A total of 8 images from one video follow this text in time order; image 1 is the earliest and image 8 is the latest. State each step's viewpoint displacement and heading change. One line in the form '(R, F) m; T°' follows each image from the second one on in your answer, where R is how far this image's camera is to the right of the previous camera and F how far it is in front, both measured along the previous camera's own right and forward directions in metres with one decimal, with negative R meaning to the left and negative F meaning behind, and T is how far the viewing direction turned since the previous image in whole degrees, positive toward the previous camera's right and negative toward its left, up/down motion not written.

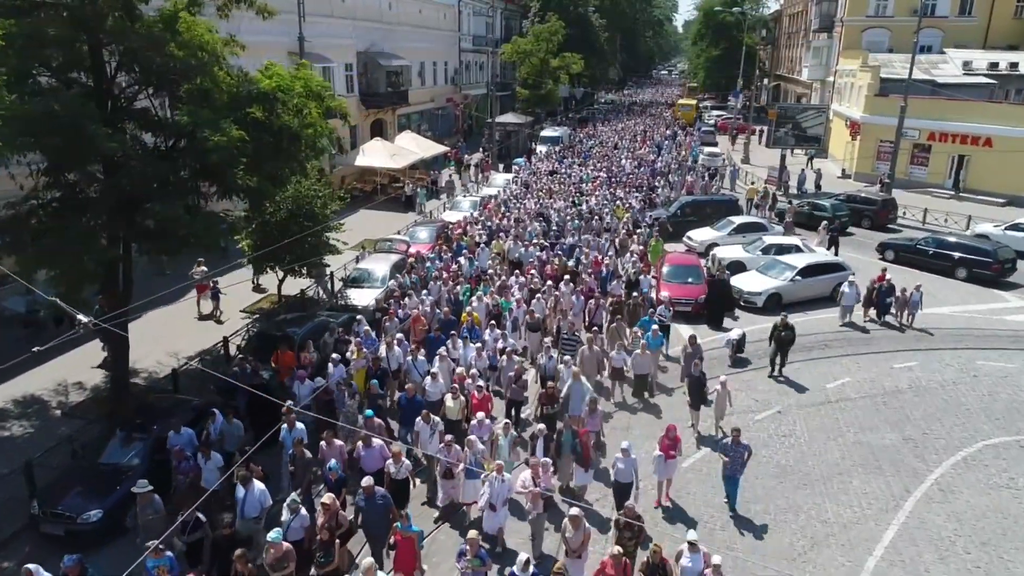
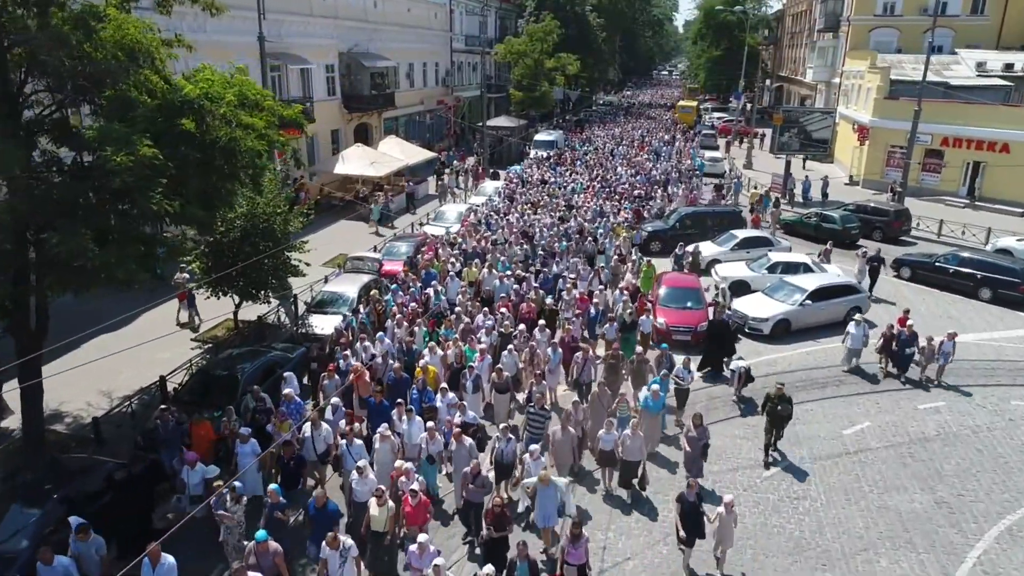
(+0.5, +1.8) m; 0°
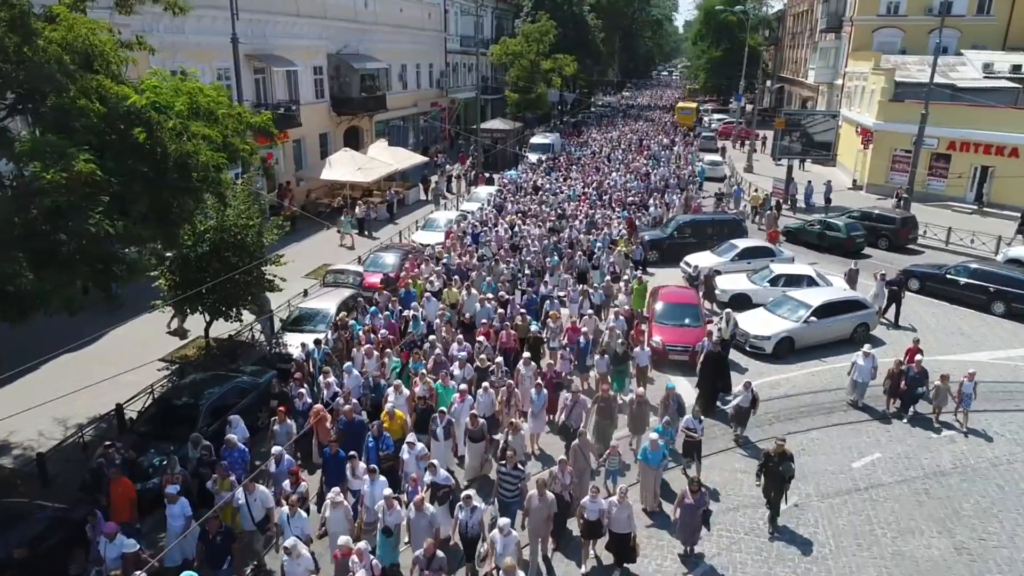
(+0.3, +1.0) m; 0°
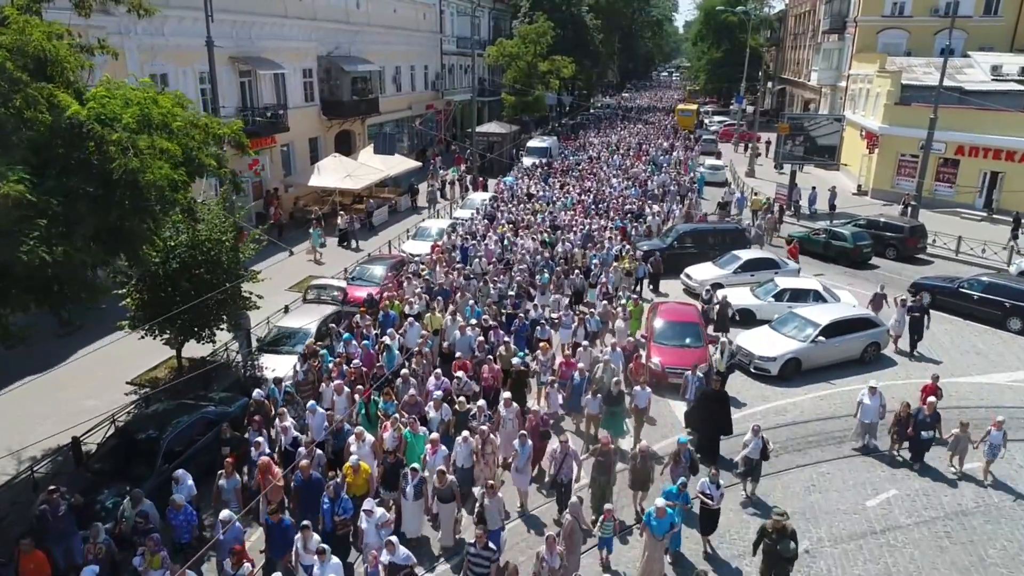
(+0.2, +0.9) m; 0°
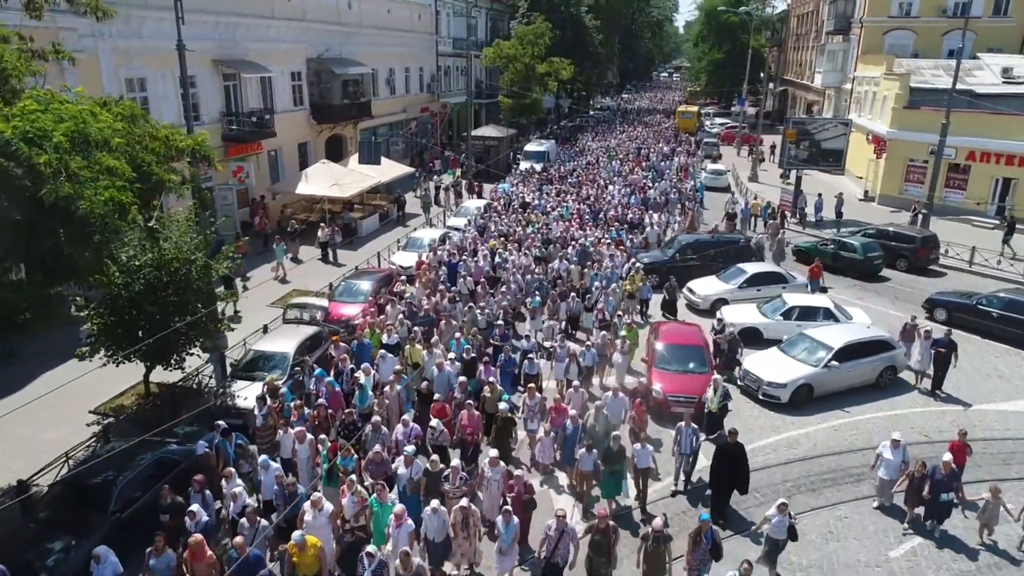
(+0.2, +1.0) m; 0°
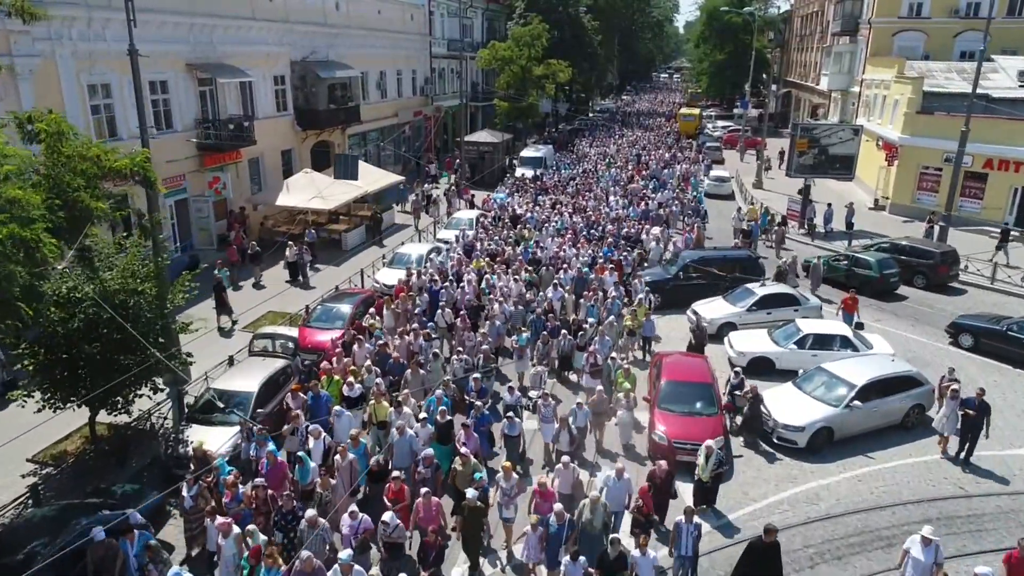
(+0.2, +1.4) m; 0°
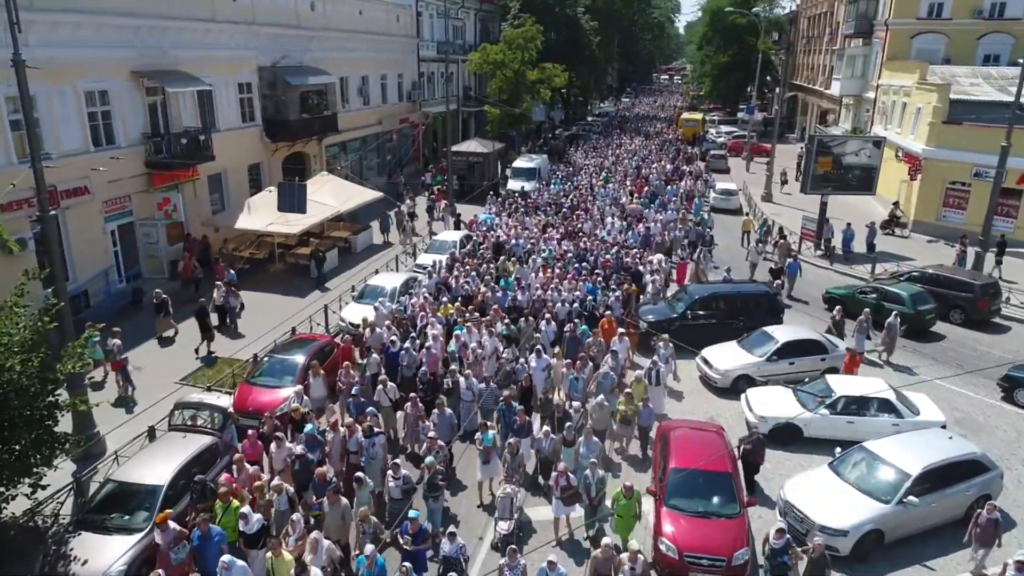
(+0.4, +2.6) m; 0°
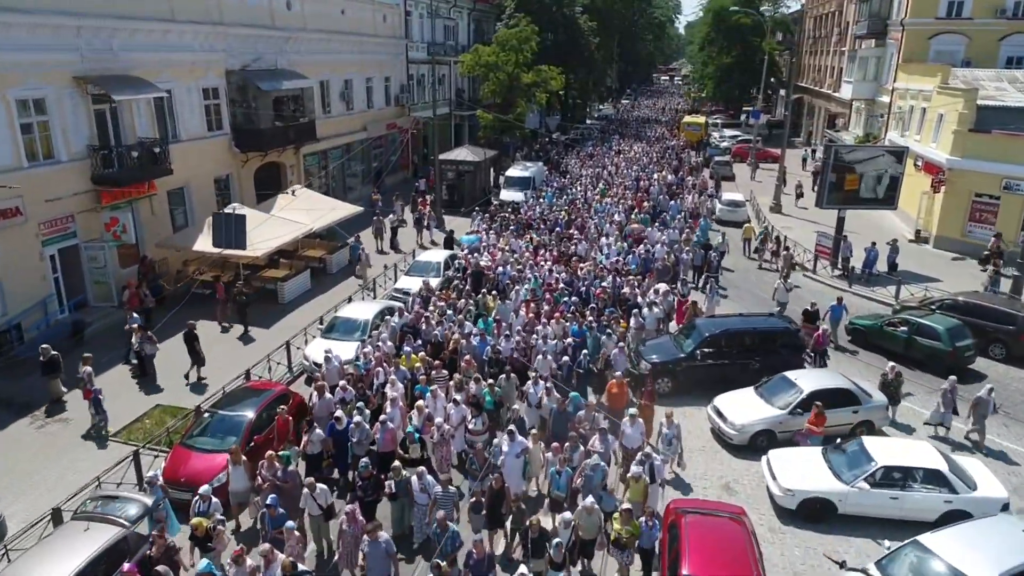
(+0.3, +2.1) m; 0°
